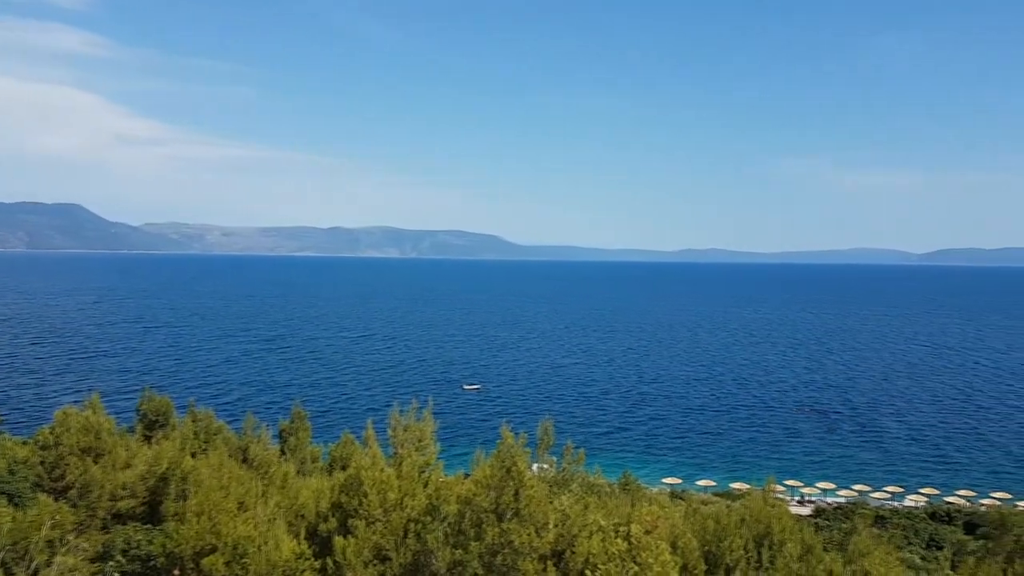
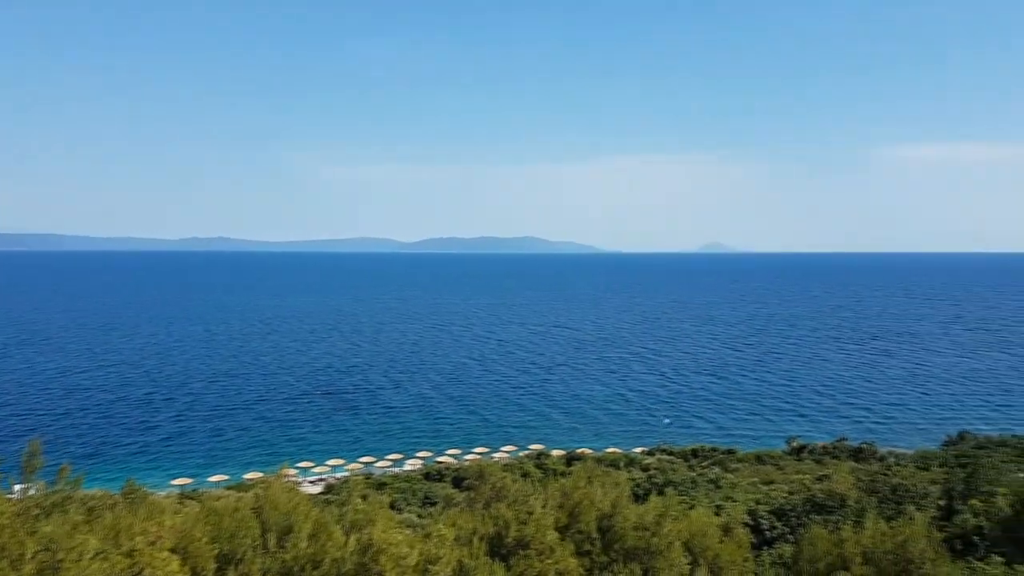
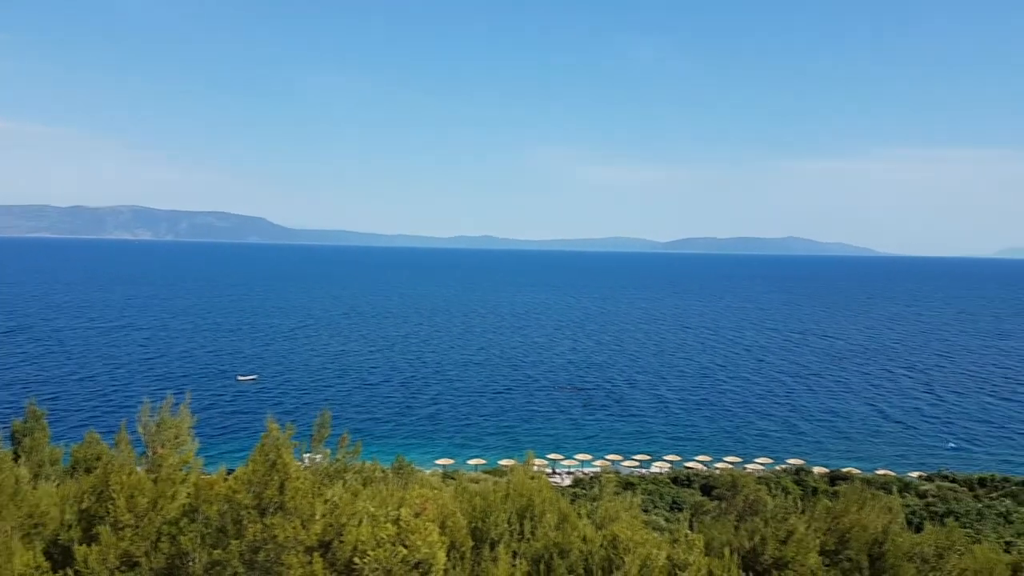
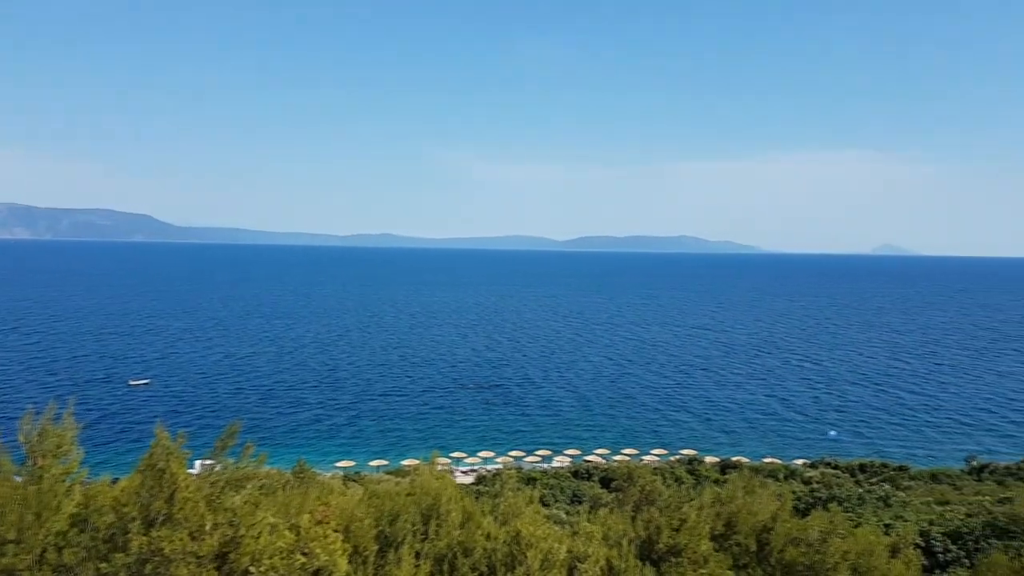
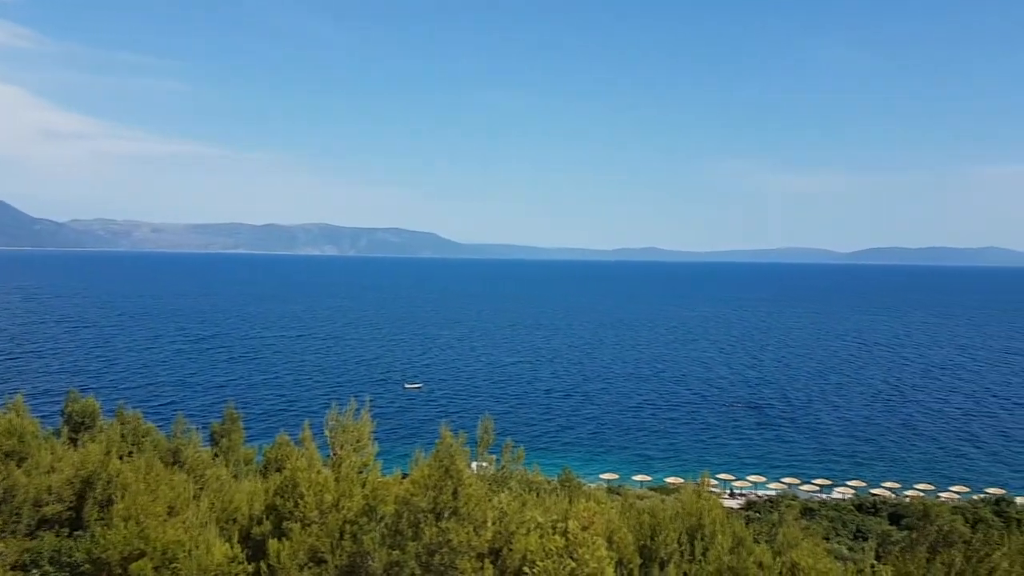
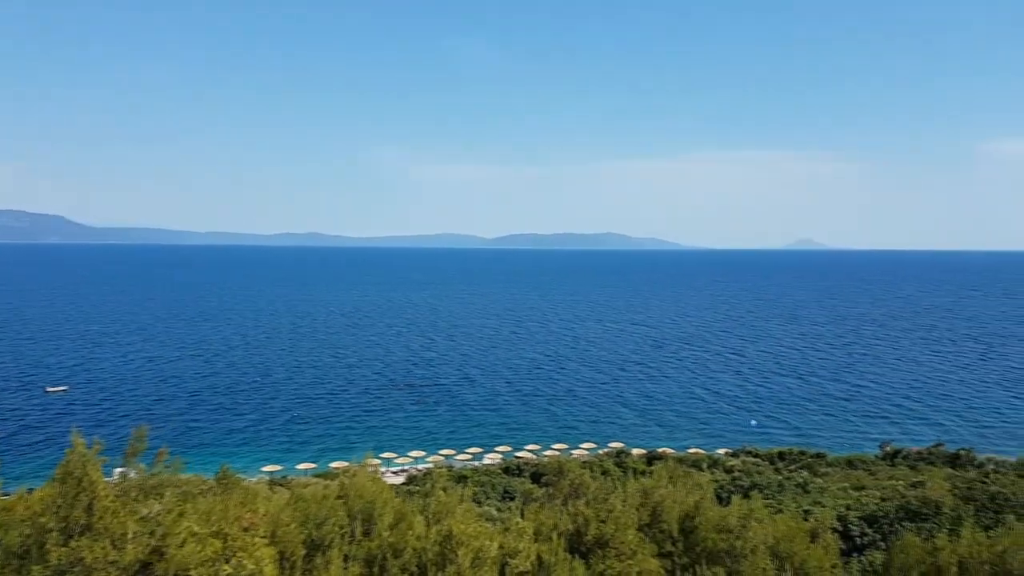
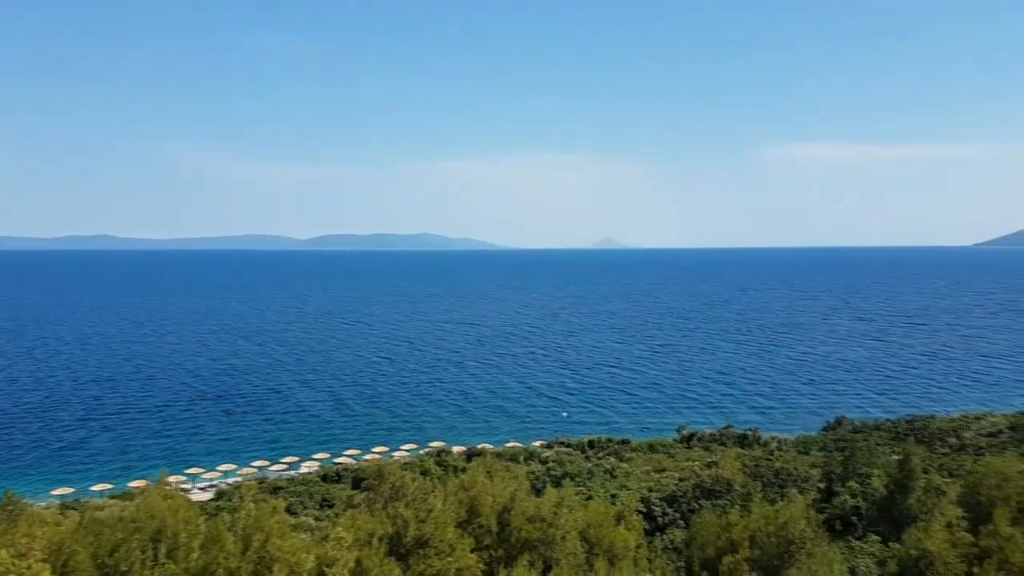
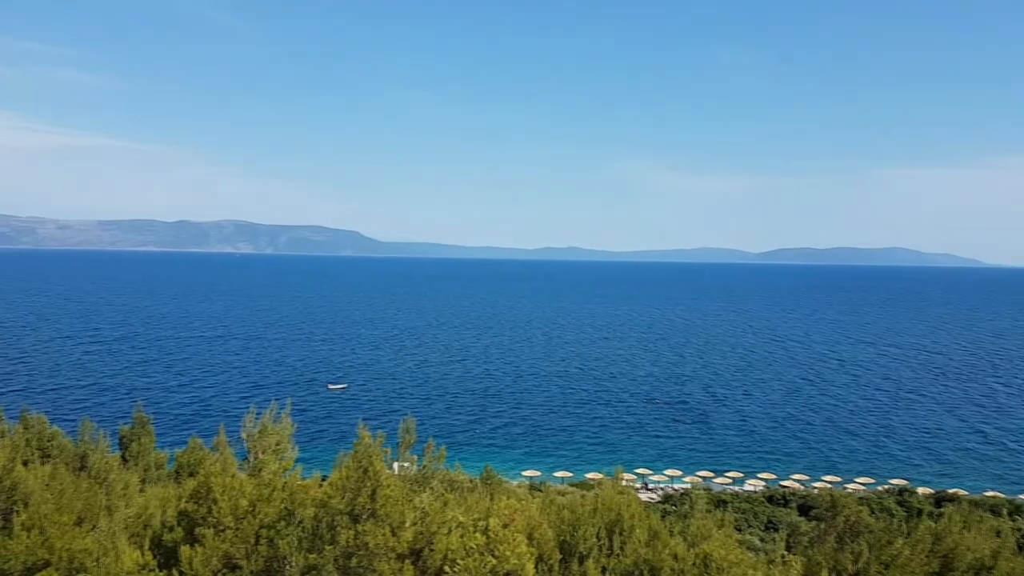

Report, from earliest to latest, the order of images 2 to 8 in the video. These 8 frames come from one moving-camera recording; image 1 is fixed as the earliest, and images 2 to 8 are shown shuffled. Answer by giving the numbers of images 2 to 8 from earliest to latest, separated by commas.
5, 8, 3, 4, 6, 2, 7
